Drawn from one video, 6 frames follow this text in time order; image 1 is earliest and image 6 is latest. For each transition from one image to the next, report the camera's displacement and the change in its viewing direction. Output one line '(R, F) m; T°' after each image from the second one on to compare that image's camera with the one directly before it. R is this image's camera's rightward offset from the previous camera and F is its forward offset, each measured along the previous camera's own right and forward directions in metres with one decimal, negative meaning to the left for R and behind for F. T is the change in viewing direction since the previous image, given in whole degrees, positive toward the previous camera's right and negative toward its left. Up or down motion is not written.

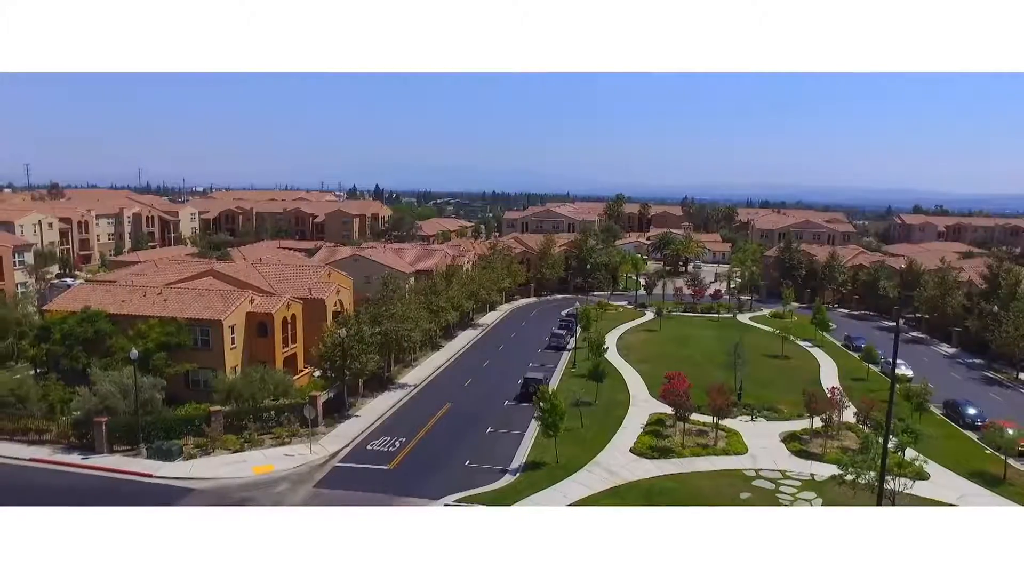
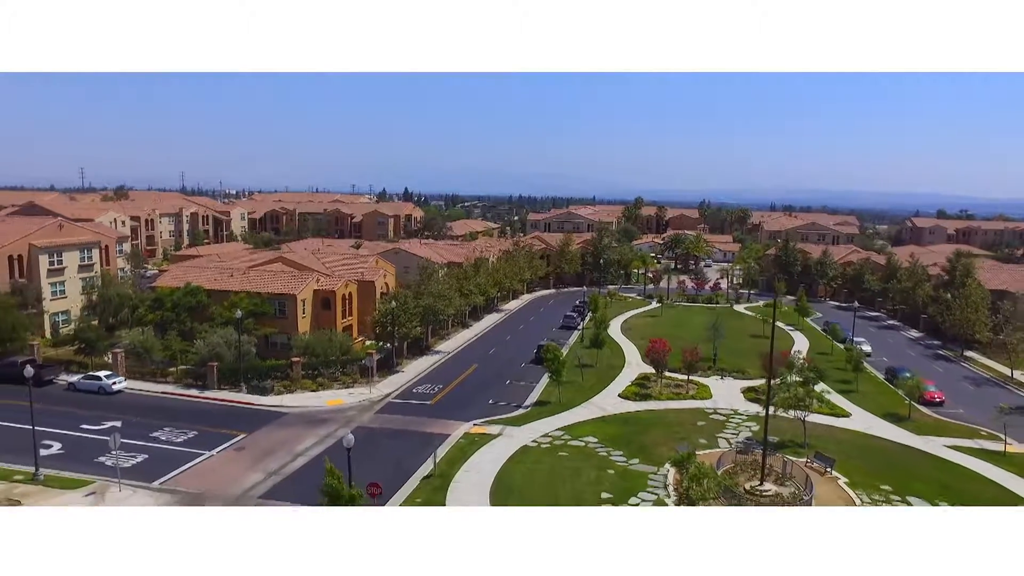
(+0.6, -7.9) m; -2°
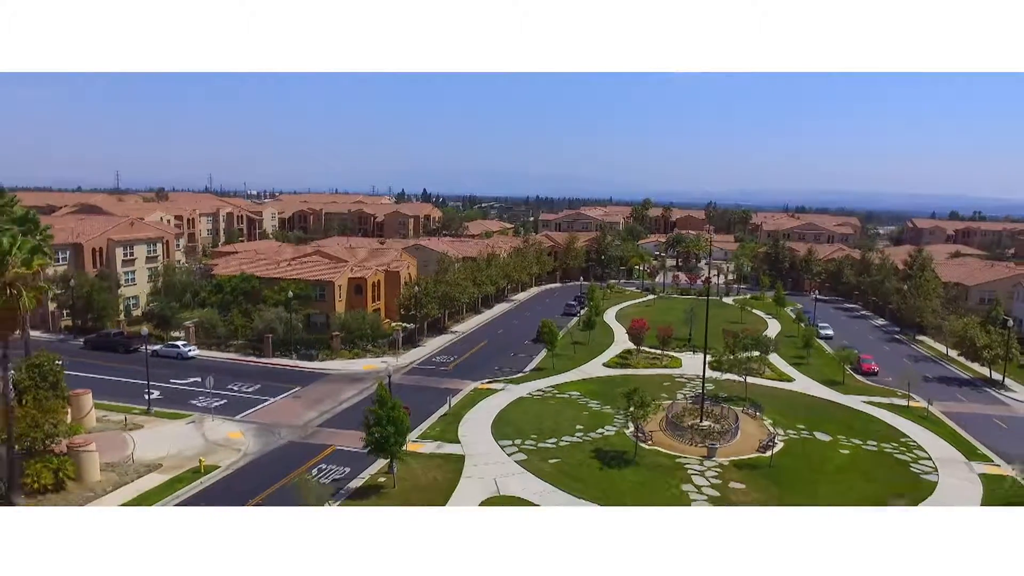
(+0.8, -7.3) m; -1°
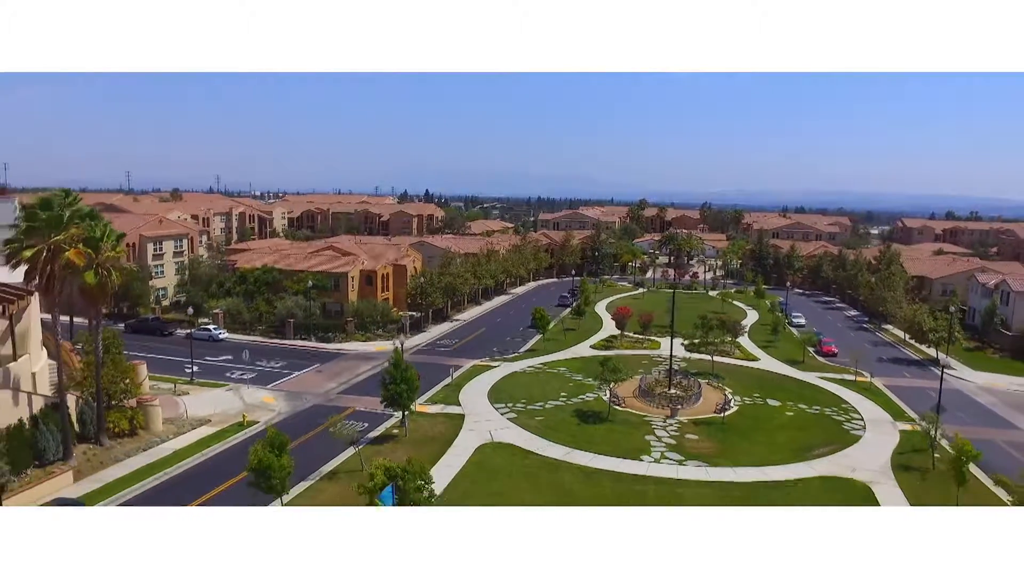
(+0.4, -4.9) m; 0°
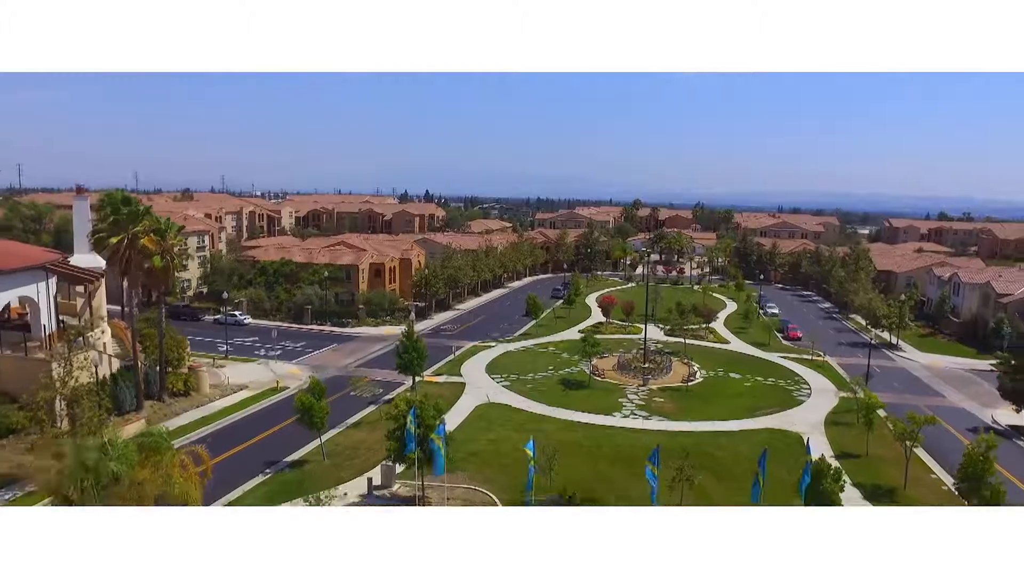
(+0.2, -5.2) m; 0°
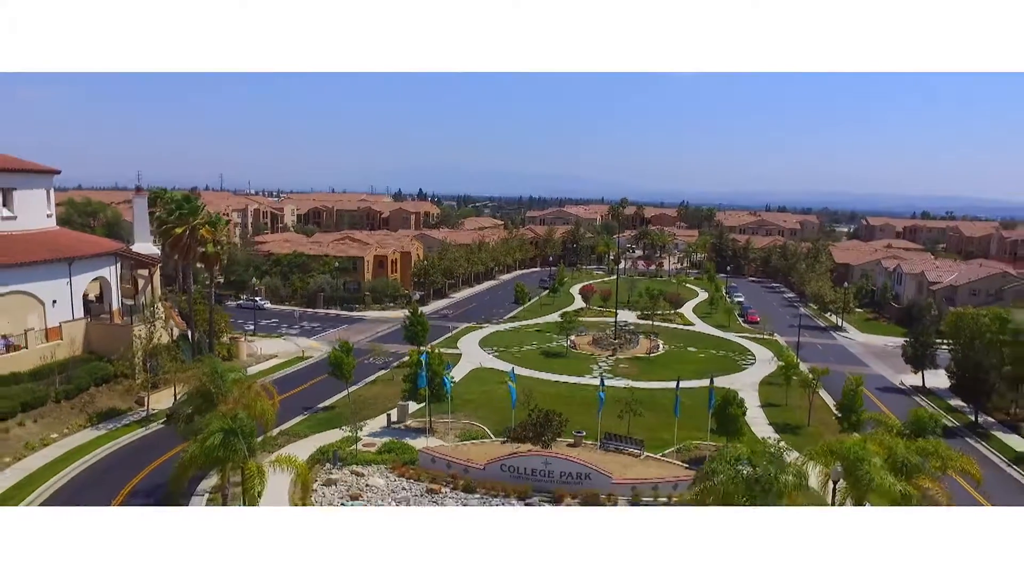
(+0.2, -6.6) m; +1°
